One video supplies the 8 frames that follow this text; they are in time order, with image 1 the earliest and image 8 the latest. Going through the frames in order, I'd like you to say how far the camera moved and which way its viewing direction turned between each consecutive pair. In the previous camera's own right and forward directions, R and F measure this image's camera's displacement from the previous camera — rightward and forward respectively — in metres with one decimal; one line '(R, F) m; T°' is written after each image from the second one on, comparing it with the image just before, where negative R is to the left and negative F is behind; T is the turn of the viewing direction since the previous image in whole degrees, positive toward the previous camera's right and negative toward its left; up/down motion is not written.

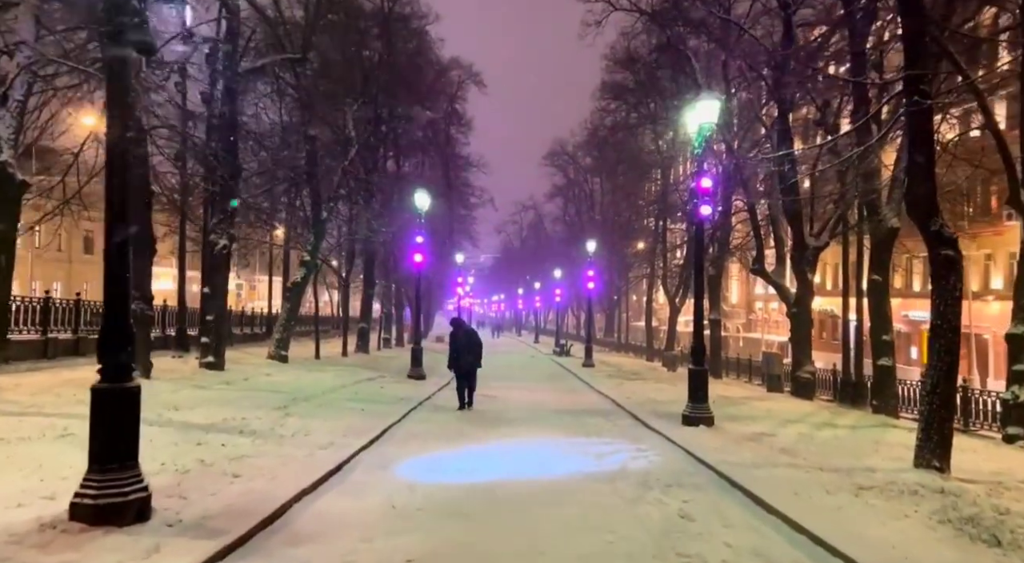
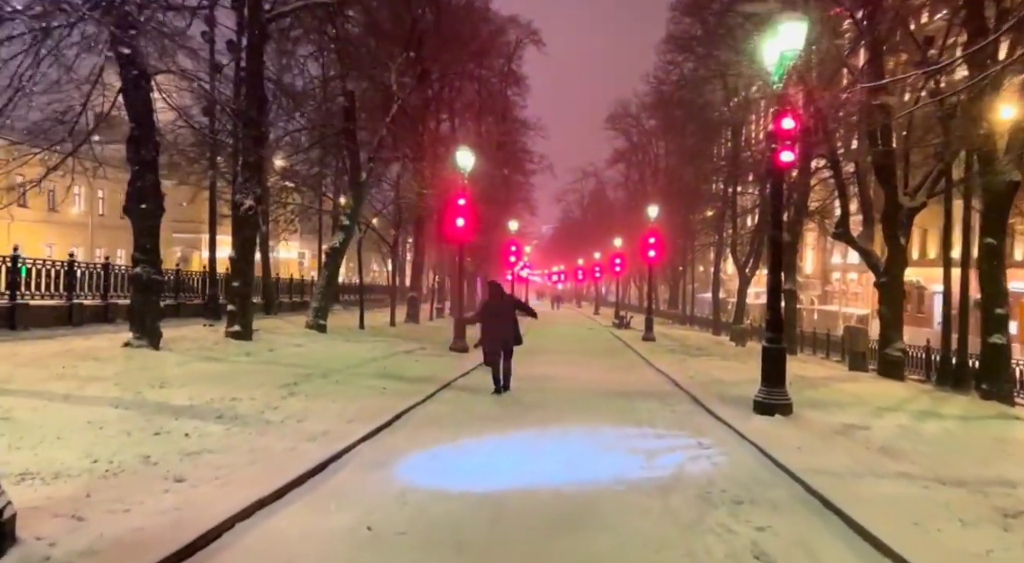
(+0.4, +2.0) m; -5°
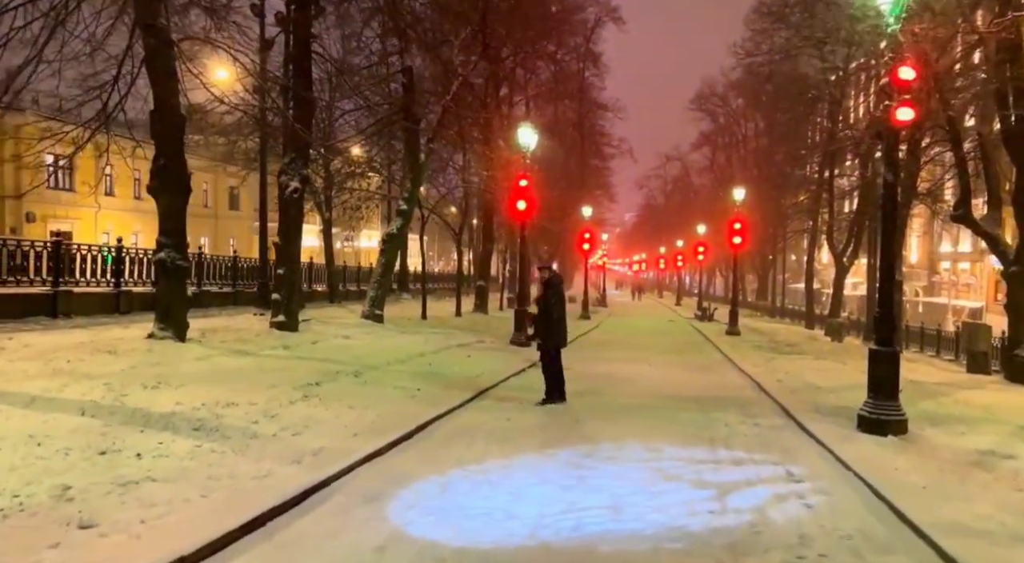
(+0.4, +1.8) m; -6°
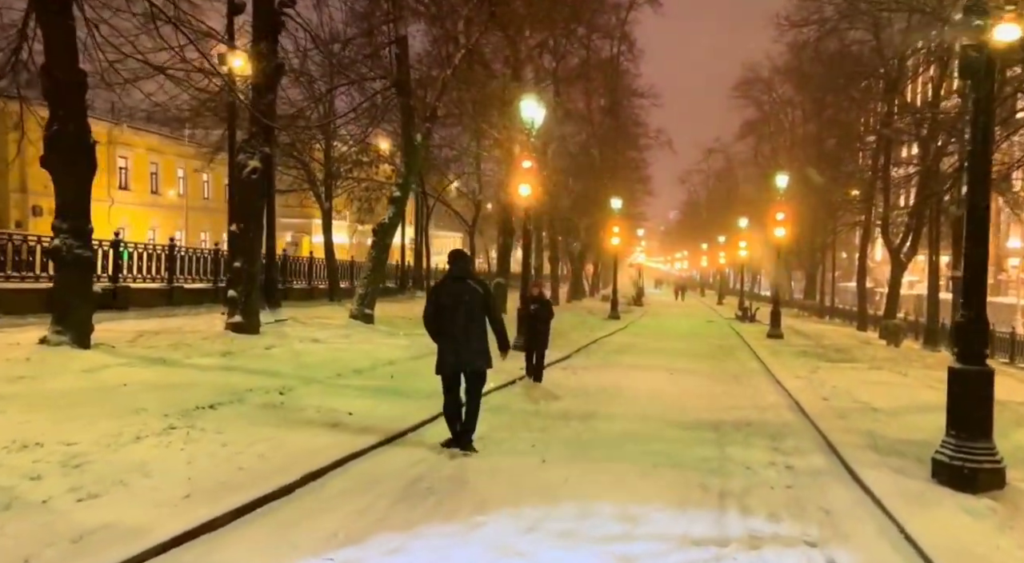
(+1.0, +2.6) m; -3°
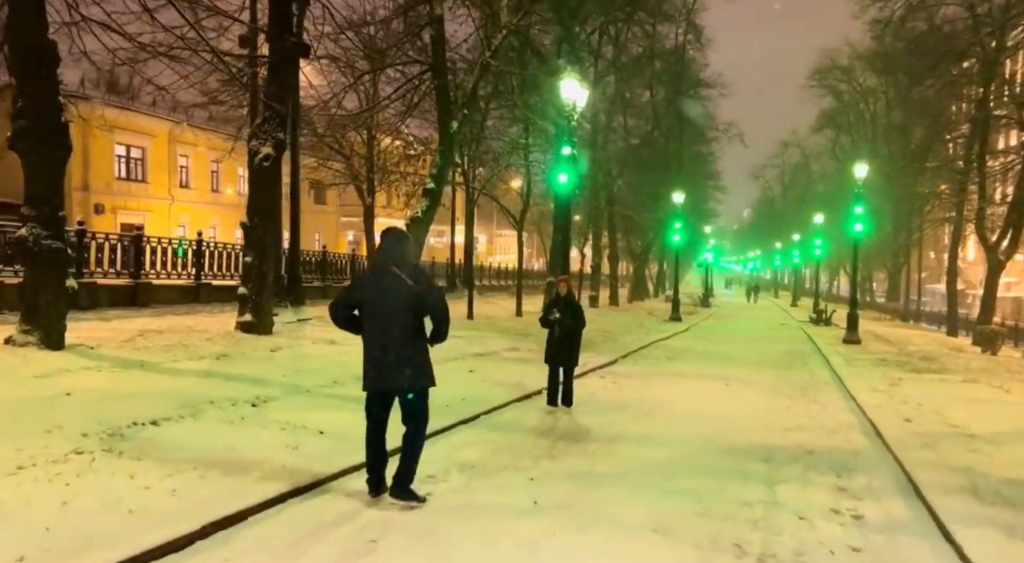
(+0.7, +1.6) m; -5°
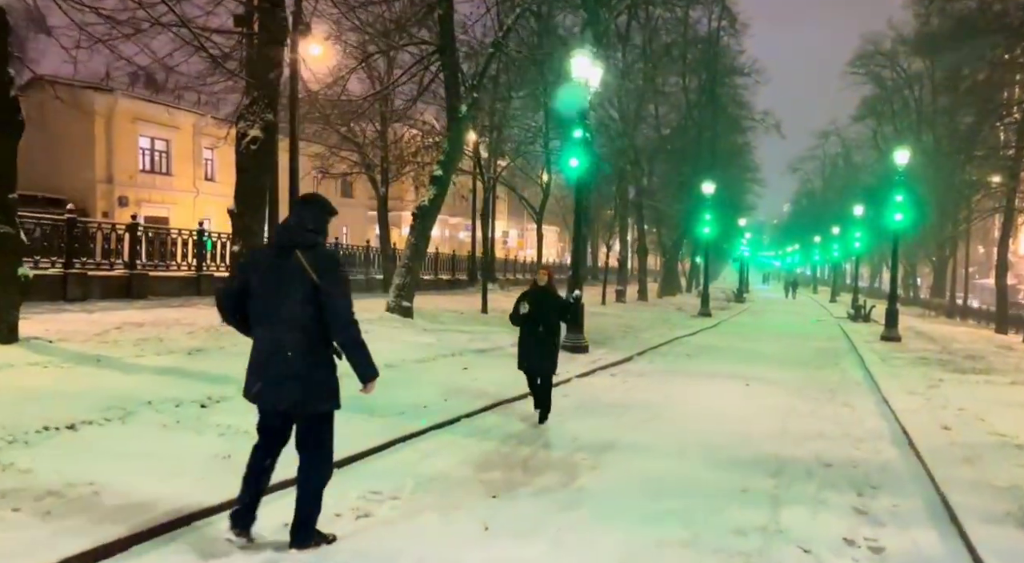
(+0.6, +1.0) m; -3°
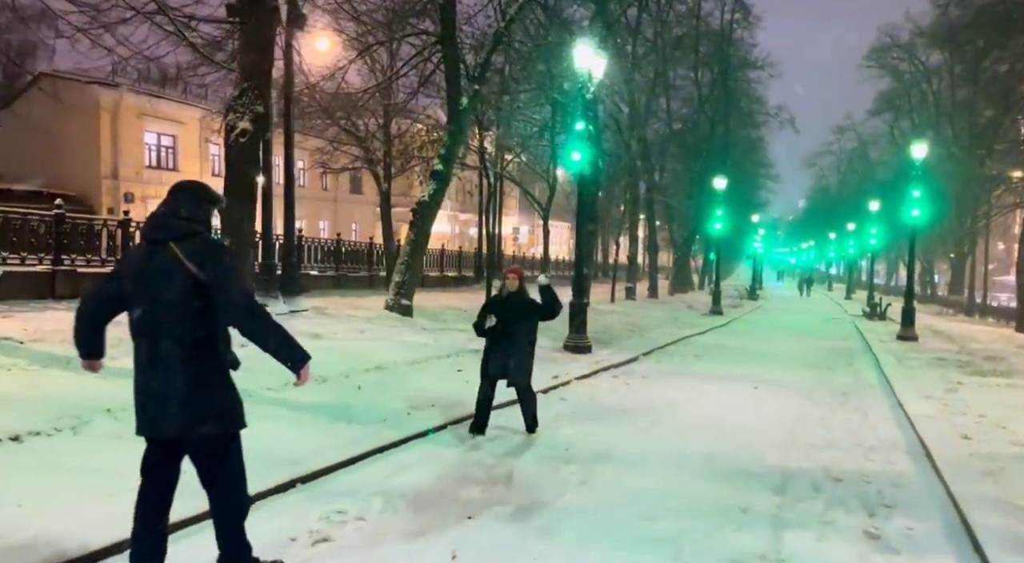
(+0.3, +0.5) m; -1°
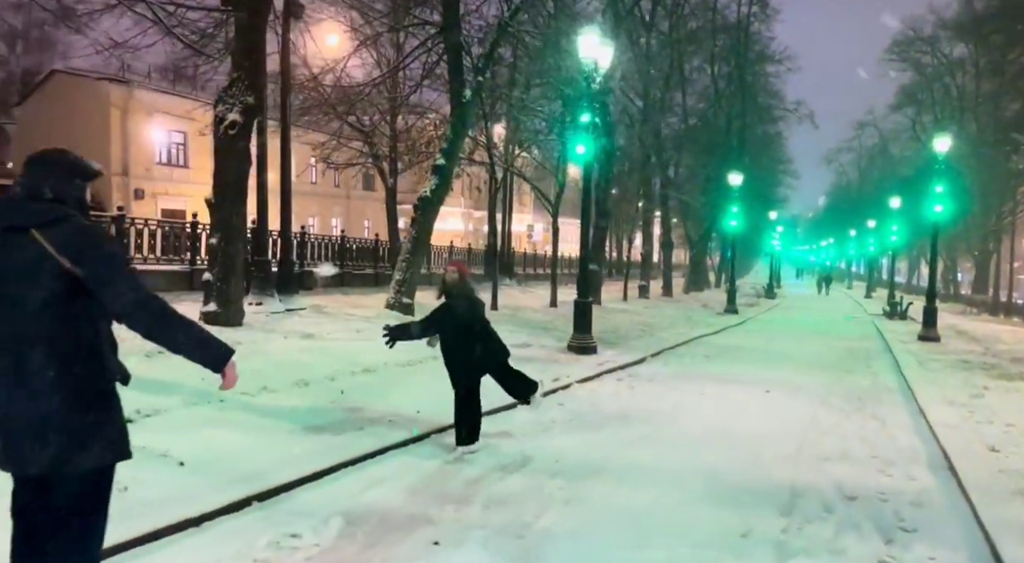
(+0.3, +0.6) m; -1°
